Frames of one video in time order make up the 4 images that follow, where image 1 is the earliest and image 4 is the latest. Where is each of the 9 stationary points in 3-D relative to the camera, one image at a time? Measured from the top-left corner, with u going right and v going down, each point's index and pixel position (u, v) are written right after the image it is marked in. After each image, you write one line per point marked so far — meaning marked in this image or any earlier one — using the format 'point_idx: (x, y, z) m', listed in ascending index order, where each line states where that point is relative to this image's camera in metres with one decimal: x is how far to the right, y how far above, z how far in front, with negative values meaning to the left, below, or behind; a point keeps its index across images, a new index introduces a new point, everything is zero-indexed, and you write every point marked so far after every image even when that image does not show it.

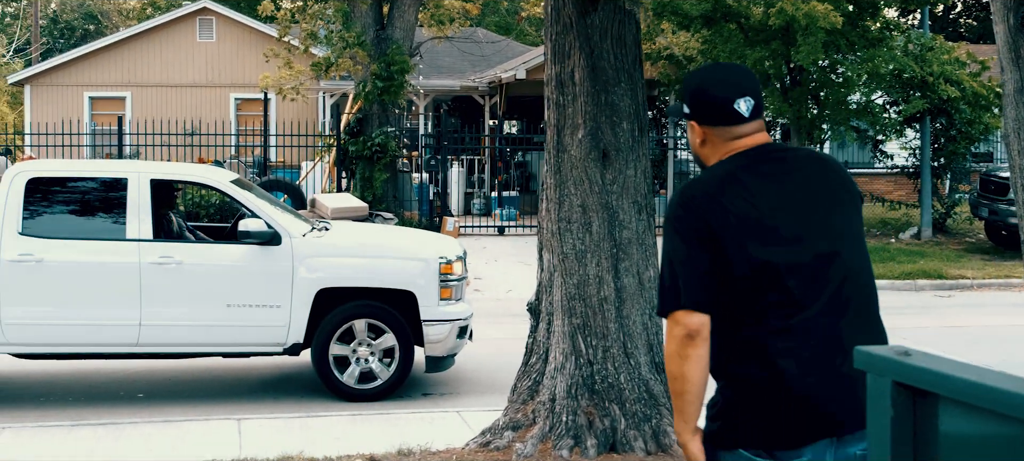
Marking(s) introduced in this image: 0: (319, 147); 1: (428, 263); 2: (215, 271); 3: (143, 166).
0: (-2.4, +1.0, +15.7) m
1: (-0.5, -0.2, +7.5) m
2: (-1.7, -0.2, +7.1) m
3: (-2.2, +0.4, +7.3) m
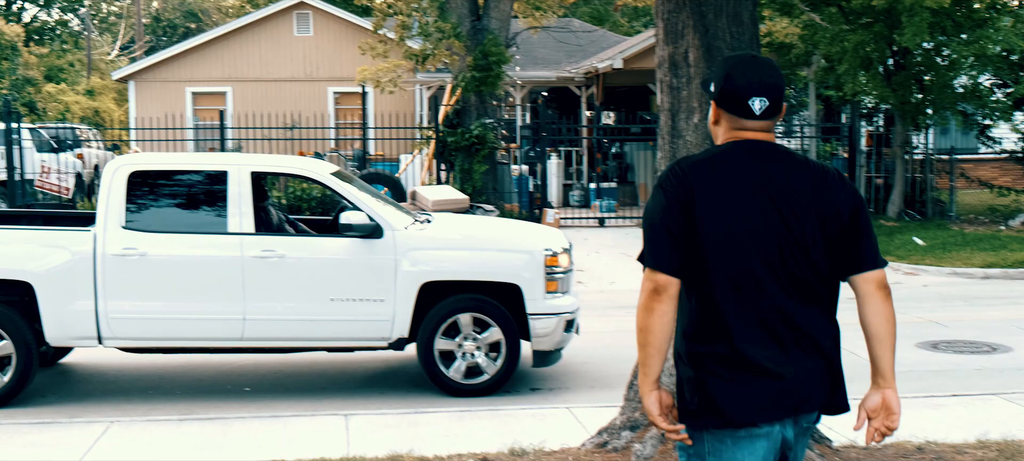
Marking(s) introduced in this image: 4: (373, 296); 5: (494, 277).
0: (-1.2, +1.1, +15.6) m
1: (+0.1, -0.1, +7.3) m
2: (-1.1, -0.2, +7.0) m
3: (-1.6, +0.4, +7.3) m
4: (-0.8, -0.4, +7.1) m
5: (-0.1, -0.3, +7.2) m
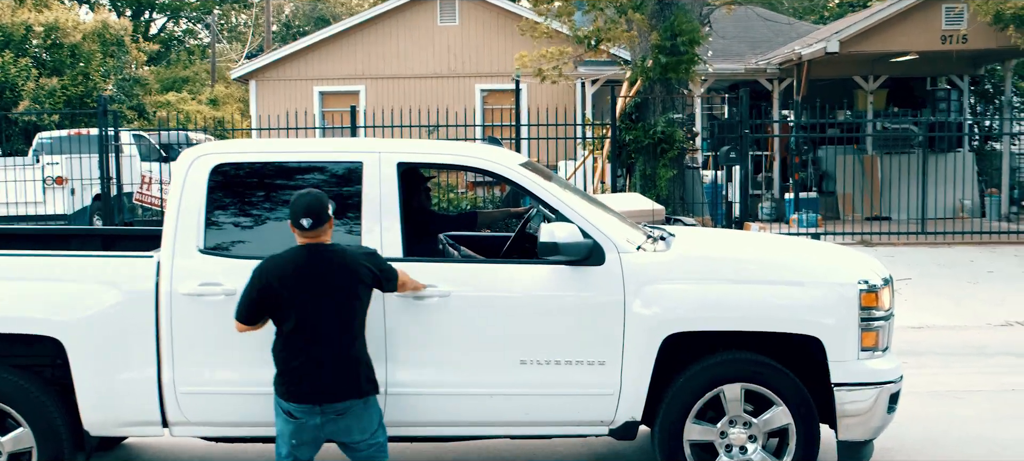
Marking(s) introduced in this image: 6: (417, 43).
0: (+0.8, +1.0, +13.0) m
1: (+1.2, -0.2, +4.6) m
2: (0.0, -0.3, +4.4) m
3: (-0.5, +0.3, +4.7) m
4: (+0.3, -0.5, +4.5) m
5: (+1.0, -0.3, +4.5) m
6: (-1.5, +3.0, +19.7) m
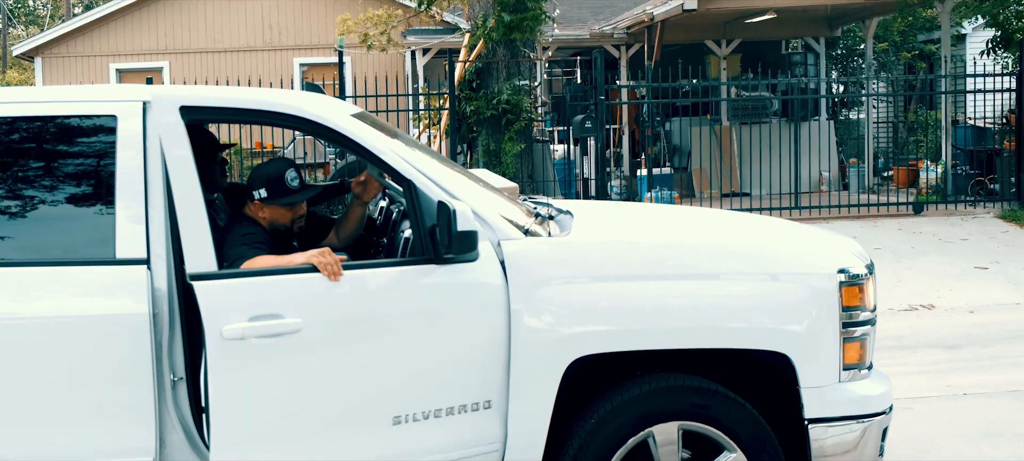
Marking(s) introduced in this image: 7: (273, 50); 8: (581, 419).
0: (-0.9, +1.1, +11.5) m
1: (+0.8, -0.1, +3.3) m
2: (-0.4, -0.2, +2.9) m
3: (-0.9, +0.4, +3.2) m
4: (-0.1, -0.4, +3.0) m
5: (+0.5, -0.3, +3.2) m
6: (-4.1, +3.1, +17.8) m
7: (-3.4, +2.6, +17.9) m
8: (+0.2, -0.5, +3.2) m
